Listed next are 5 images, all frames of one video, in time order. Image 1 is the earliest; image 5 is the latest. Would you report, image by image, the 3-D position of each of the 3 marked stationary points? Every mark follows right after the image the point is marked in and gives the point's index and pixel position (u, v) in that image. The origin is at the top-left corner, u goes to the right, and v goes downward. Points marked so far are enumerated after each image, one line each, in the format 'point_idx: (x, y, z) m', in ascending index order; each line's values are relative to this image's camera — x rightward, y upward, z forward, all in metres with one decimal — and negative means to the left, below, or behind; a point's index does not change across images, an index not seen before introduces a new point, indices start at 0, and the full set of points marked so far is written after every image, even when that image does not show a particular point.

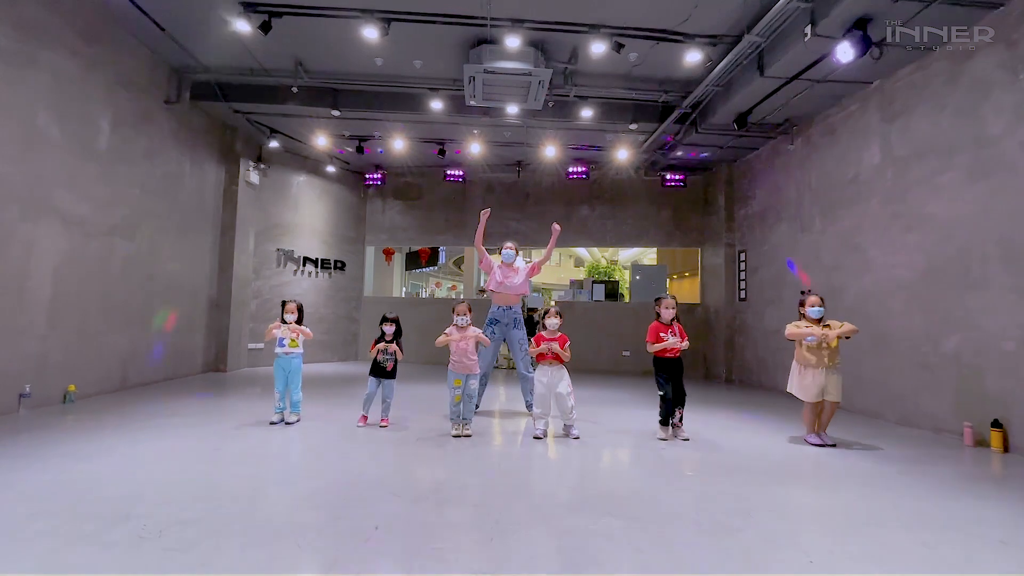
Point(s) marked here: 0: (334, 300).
0: (-3.1, -0.2, +8.4) m
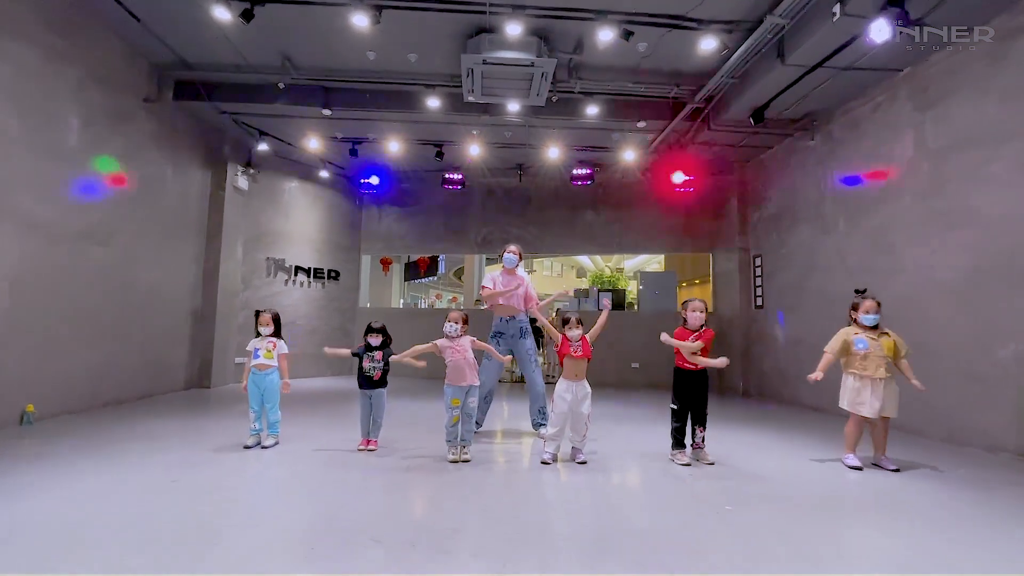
0: (-3.1, -0.4, +8.0) m
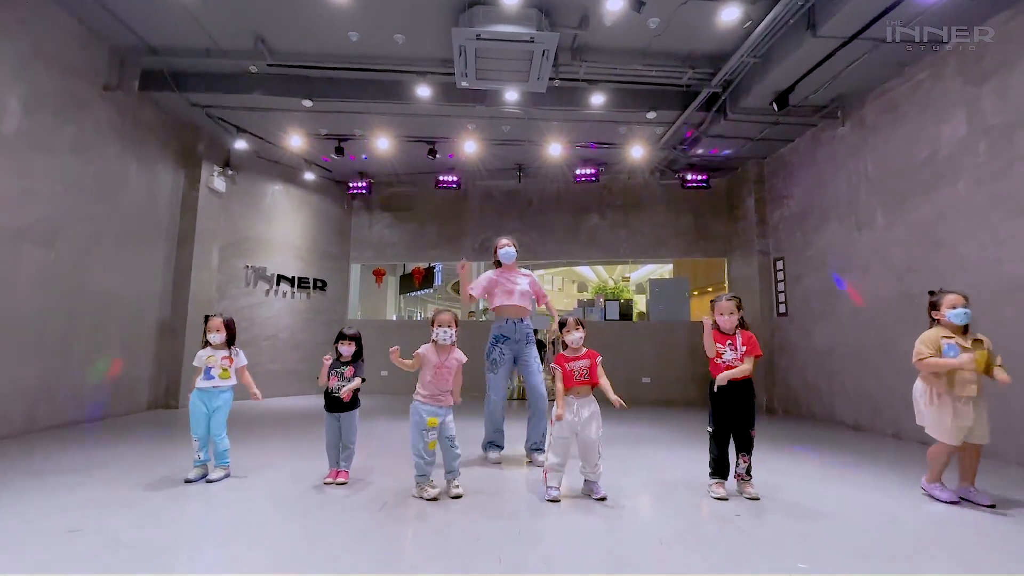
0: (-3.1, -0.6, +7.4) m
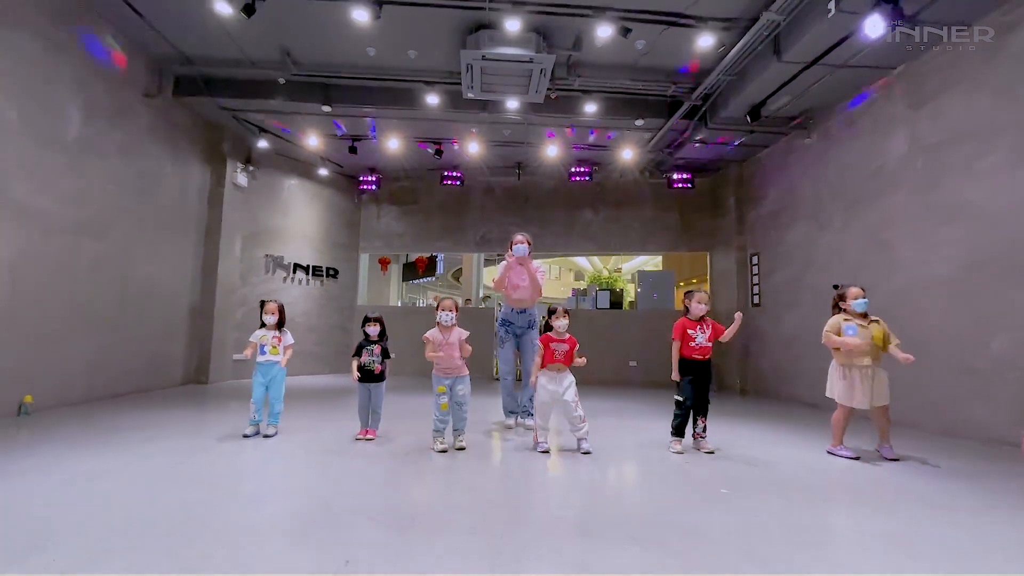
0: (-3.1, -0.4, +8.0) m
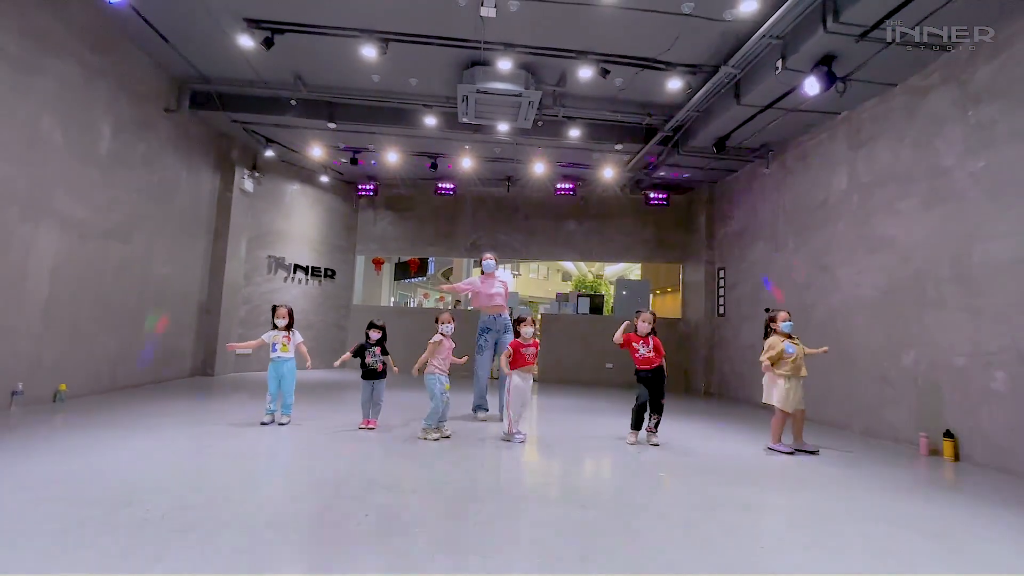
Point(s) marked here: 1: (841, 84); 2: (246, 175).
0: (-3.3, -0.4, +8.5) m
1: (+3.0, +1.9, +4.4) m
2: (-3.9, +1.7, +7.1) m
